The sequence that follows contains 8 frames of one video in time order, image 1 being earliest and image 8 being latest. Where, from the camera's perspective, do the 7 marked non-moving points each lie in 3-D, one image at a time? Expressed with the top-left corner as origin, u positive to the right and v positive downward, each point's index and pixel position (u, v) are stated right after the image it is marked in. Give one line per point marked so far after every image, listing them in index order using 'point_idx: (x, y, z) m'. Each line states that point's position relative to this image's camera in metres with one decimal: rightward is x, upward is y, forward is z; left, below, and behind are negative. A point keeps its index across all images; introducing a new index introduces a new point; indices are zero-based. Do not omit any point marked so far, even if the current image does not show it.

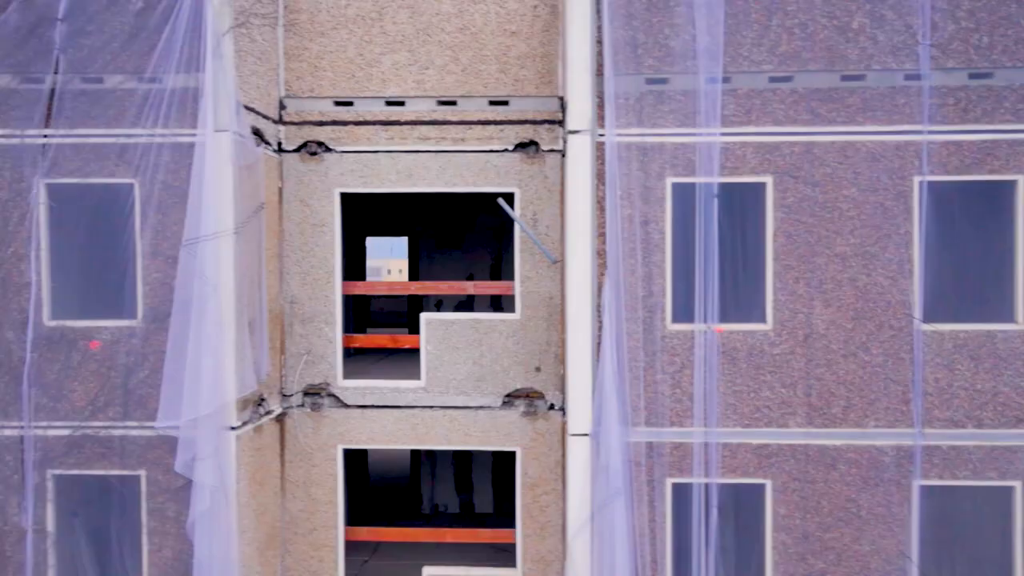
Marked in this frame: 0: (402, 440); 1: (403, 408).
0: (-0.7, -1.0, +5.5) m
1: (-0.7, -0.8, +5.5) m
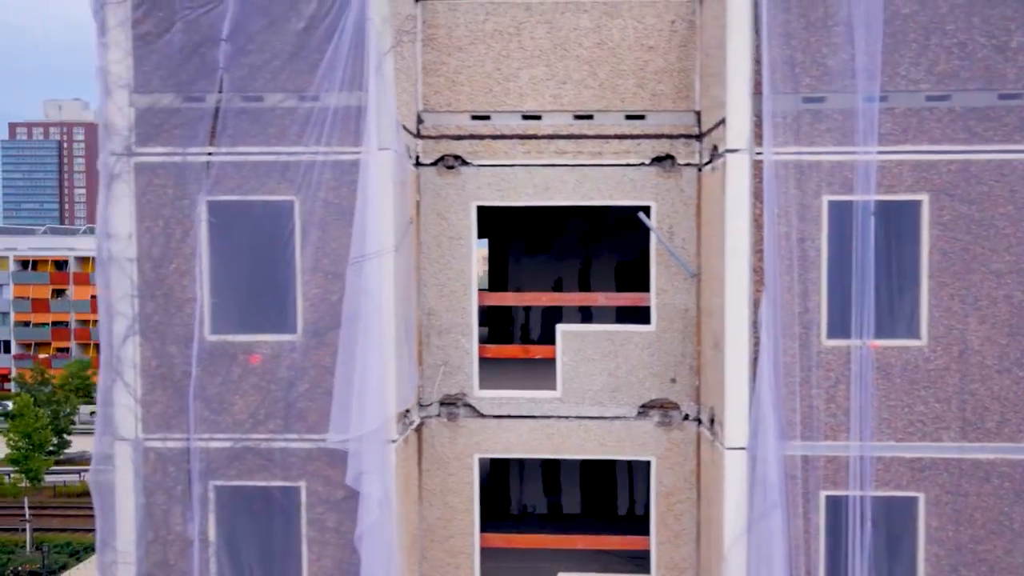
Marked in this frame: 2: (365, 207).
0: (+0.2, -1.1, +5.6) m
1: (+0.2, -0.9, +5.6) m
2: (-0.8, +0.5, +4.7) m
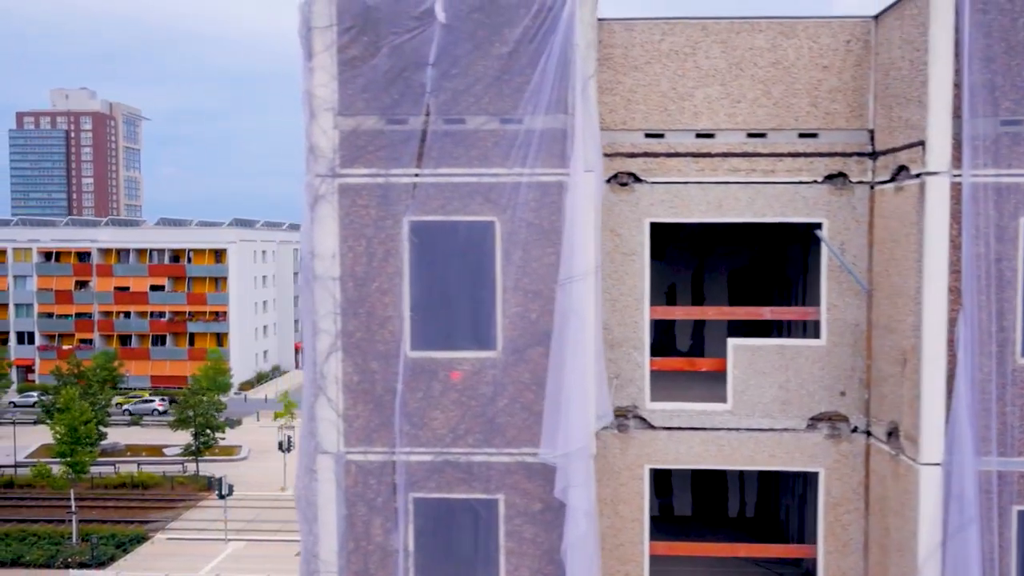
0: (+1.4, -1.2, +5.7) m
1: (+1.4, -1.0, +5.7) m
2: (+0.4, +0.3, +4.8) m
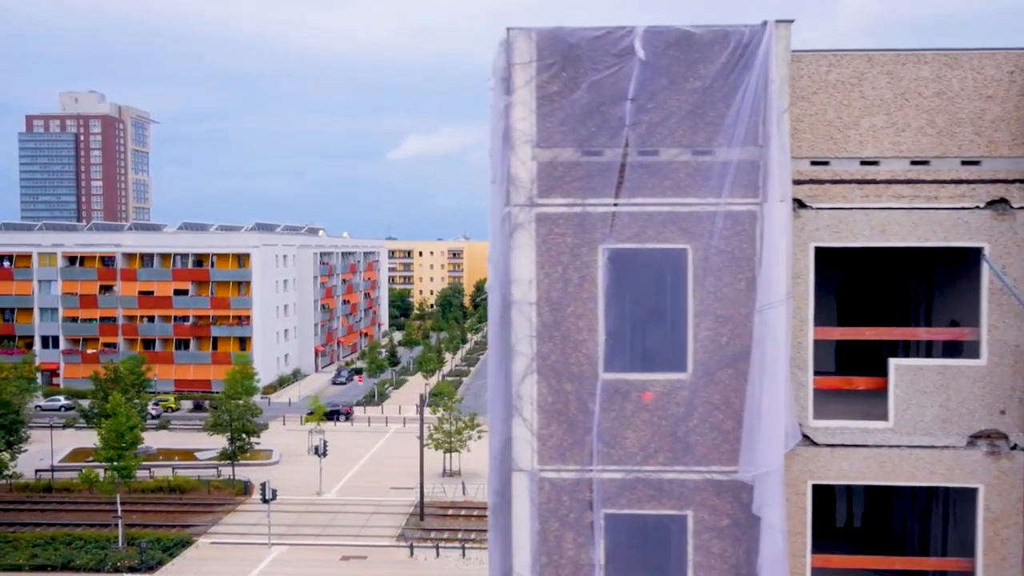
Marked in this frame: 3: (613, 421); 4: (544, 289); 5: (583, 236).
0: (+2.6, -1.4, +5.9) m
1: (+2.6, -1.2, +5.9) m
2: (+1.6, +0.2, +5.0) m
3: (+0.7, -0.9, +5.3) m
4: (+0.2, 0.0, +5.3) m
5: (+0.5, +0.3, +5.2) m
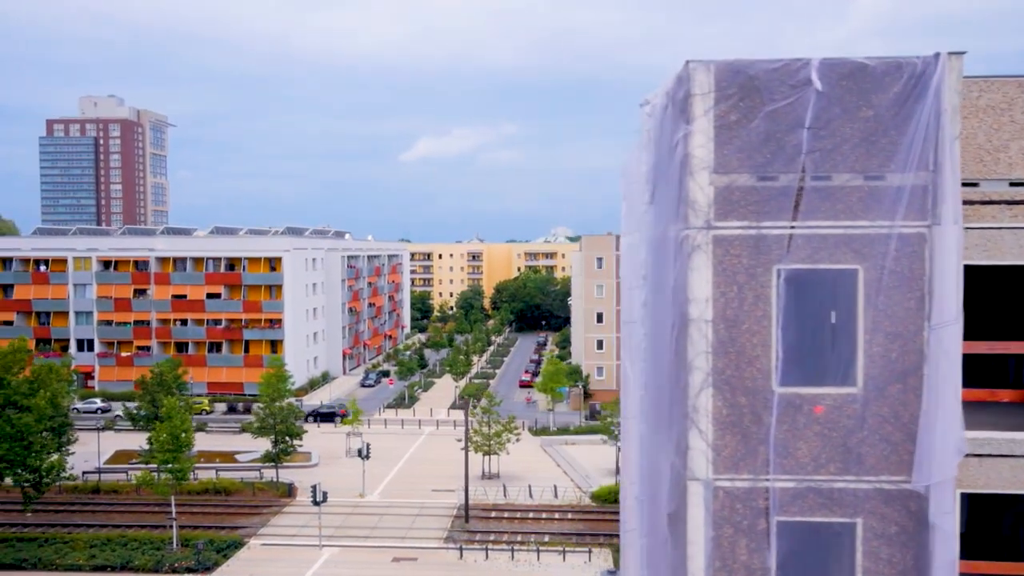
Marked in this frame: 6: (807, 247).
0: (+3.9, -1.5, +6.2) m
1: (+3.9, -1.3, +6.2) m
2: (+2.8, +0.1, +5.3) m
3: (+1.9, -1.0, +5.5) m
4: (+1.4, -0.1, +5.5) m
5: (+1.7, +0.2, +5.5) m
6: (+2.0, +0.3, +5.5) m
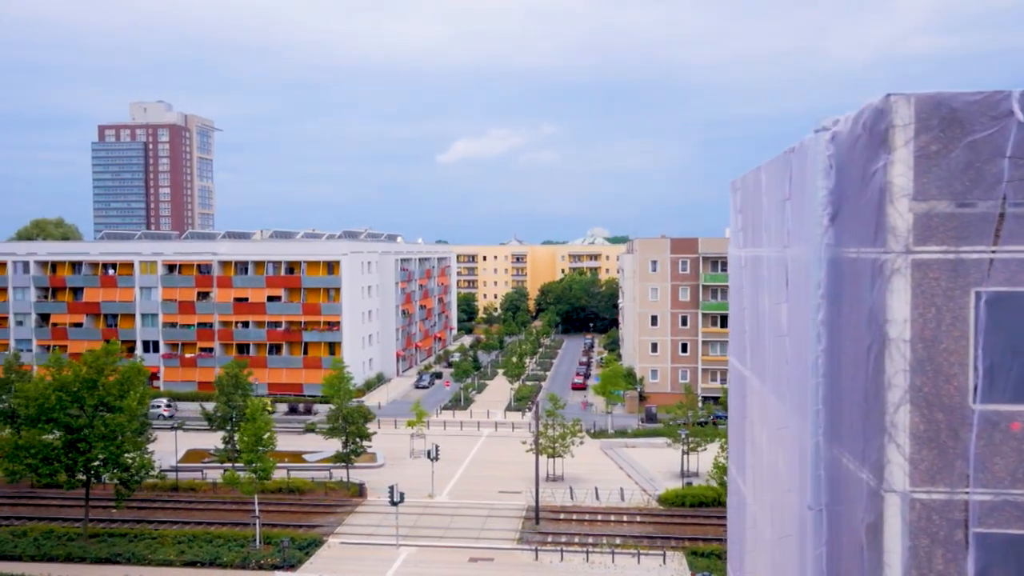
0: (+5.4, -1.7, +6.4) m
1: (+5.4, -1.4, +6.3) m
2: (+4.3, -0.1, +5.5) m
3: (+3.4, -1.1, +5.8) m
4: (+2.9, -0.3, +5.8) m
5: (+3.2, +0.1, +5.8) m
6: (+3.5, +0.1, +5.7) m
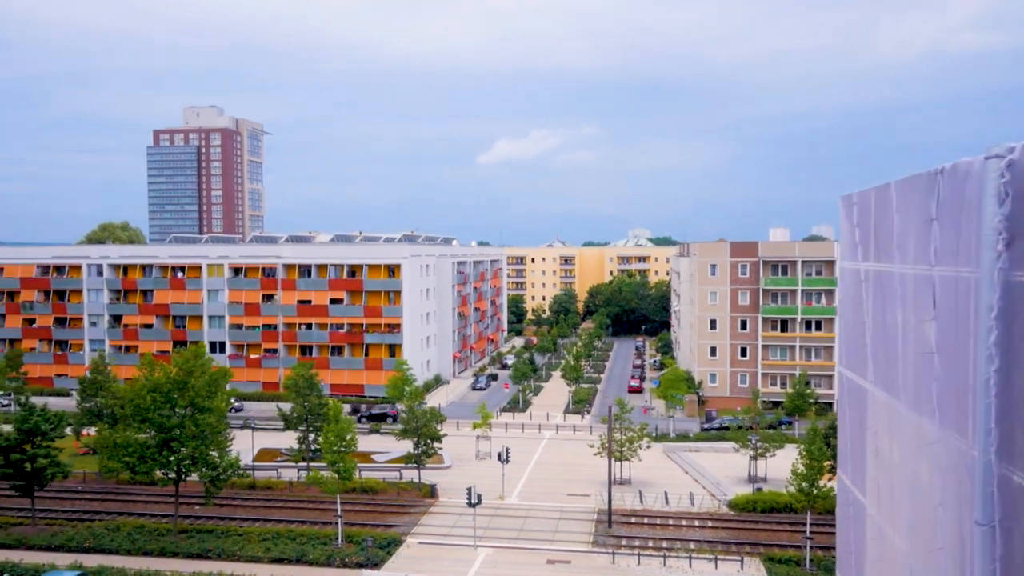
0: (+6.9, -1.9, +6.4) m
1: (+7.0, -1.6, +6.4) m
2: (+5.8, -0.3, +5.7) m
3: (+4.9, -1.3, +6.0) m
4: (+4.5, -0.5, +6.0) m
5: (+4.7, -0.1, +6.0) m
6: (+5.0, -0.1, +5.9) m
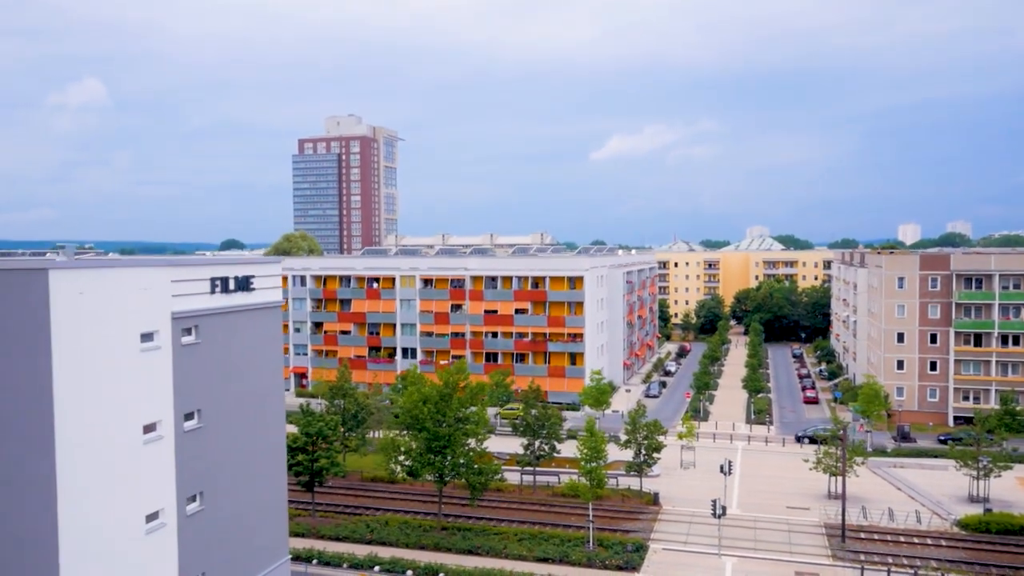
0: (+12.8, -2.8, +7.3) m
1: (+12.8, -2.6, +7.3) m
2: (+11.6, -1.2, +6.6) m
3: (+10.8, -2.3, +7.1) m
4: (+10.3, -1.4, +7.2) m
5: (+10.6, -1.1, +7.1) m
6: (+10.9, -1.0, +7.0) m
